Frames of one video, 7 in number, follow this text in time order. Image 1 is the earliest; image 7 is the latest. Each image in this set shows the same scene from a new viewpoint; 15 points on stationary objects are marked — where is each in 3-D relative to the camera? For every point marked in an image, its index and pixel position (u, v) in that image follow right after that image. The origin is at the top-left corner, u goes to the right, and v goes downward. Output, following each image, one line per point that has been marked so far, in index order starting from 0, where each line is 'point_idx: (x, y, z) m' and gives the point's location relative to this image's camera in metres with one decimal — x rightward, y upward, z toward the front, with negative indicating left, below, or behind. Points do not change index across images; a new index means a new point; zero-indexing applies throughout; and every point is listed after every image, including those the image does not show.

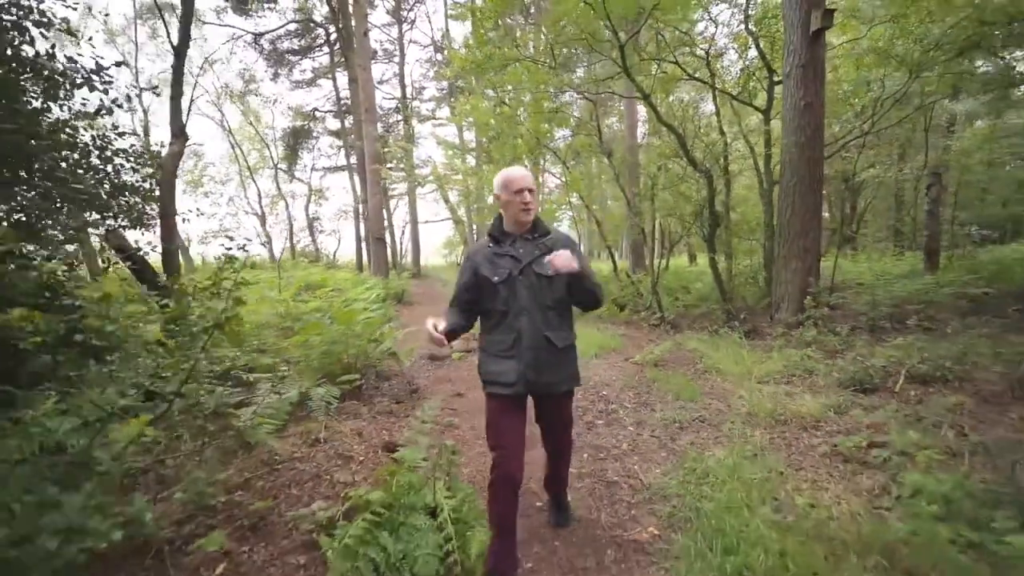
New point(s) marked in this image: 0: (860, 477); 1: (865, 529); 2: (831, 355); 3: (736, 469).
0: (+2.3, -1.2, +3.3) m
1: (+1.9, -1.2, +2.6) m
2: (+3.9, -0.8, +6.1) m
3: (+1.6, -1.3, +3.5) m
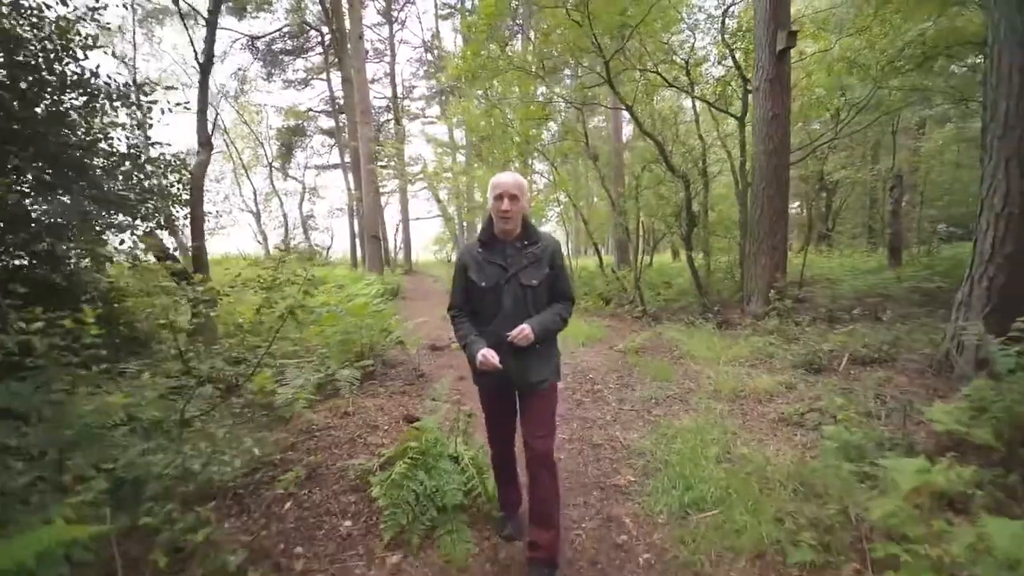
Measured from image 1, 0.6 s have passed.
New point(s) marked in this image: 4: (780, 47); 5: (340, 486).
0: (+2.3, -1.2, +4.1) m
1: (+1.9, -1.2, +3.4) m
2: (+3.9, -0.7, +6.9) m
3: (+1.6, -1.2, +4.2) m
4: (+4.6, +4.1, +8.6) m
5: (-1.2, -1.3, +3.5) m
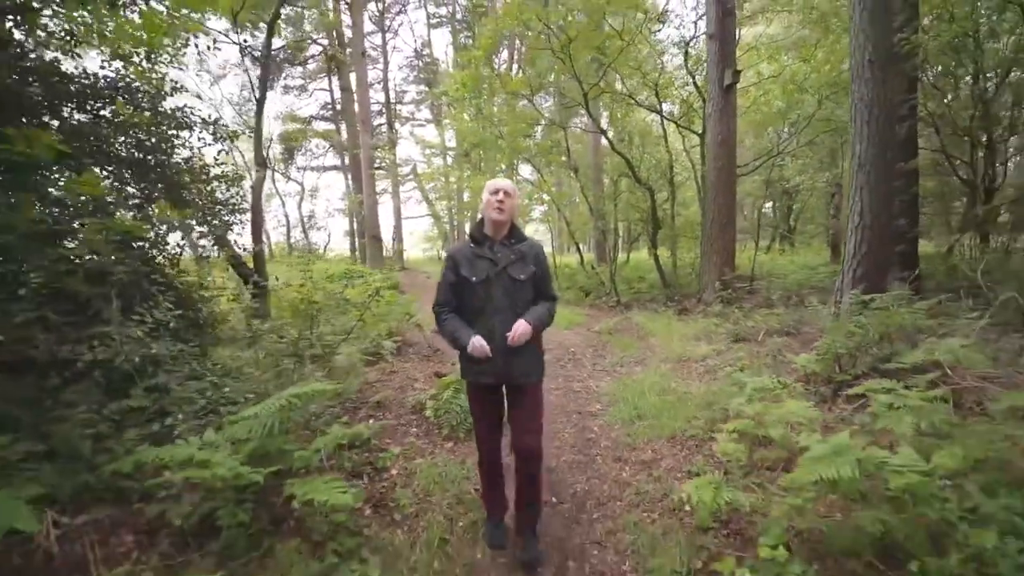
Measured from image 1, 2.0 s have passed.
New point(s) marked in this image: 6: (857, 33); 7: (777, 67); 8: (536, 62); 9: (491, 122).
0: (+2.4, -1.0, +5.9) m
1: (+2.0, -1.1, +5.2) m
2: (+3.8, -0.5, +8.7) m
3: (+1.6, -1.1, +6.0) m
4: (+4.5, +4.3, +10.4) m
5: (-1.1, -1.2, +5.2) m
6: (+4.3, +3.2, +6.1) m
7: (+8.0, +6.7, +15.0) m
8: (+0.7, +6.1, +13.1) m
9: (-0.7, +4.9, +14.5) m
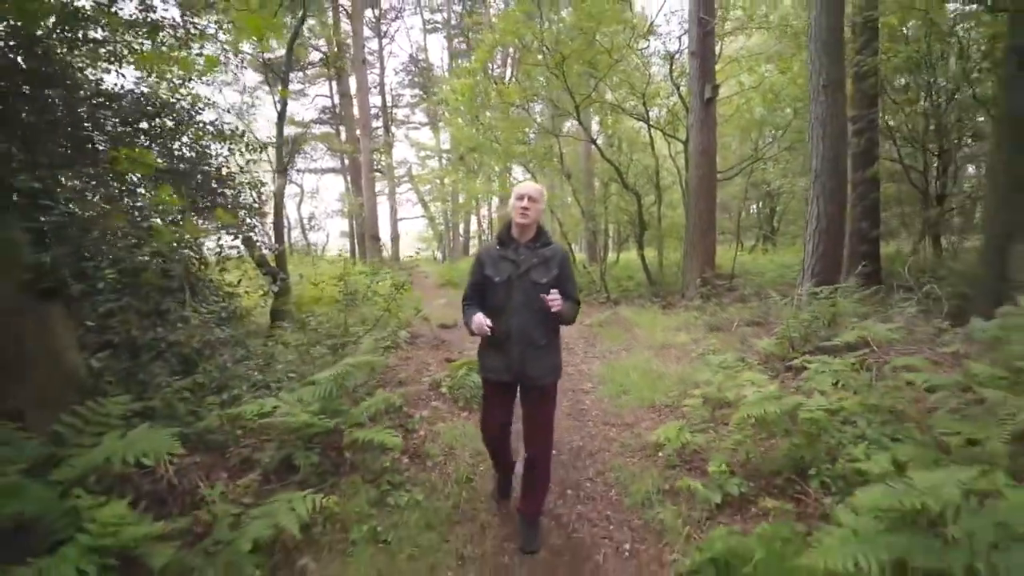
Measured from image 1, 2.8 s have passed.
0: (+2.4, -1.0, +6.8) m
1: (+2.0, -1.0, +6.1) m
2: (+3.8, -0.5, +9.7) m
3: (+1.7, -1.0, +6.9) m
4: (+4.4, +4.4, +11.4) m
5: (-1.1, -1.2, +6.0) m
6: (+4.3, +3.2, +7.0) m
7: (+7.9, +6.7, +16.0) m
8: (+0.5, +6.2, +14.0) m
9: (-0.8, +4.9, +15.3) m
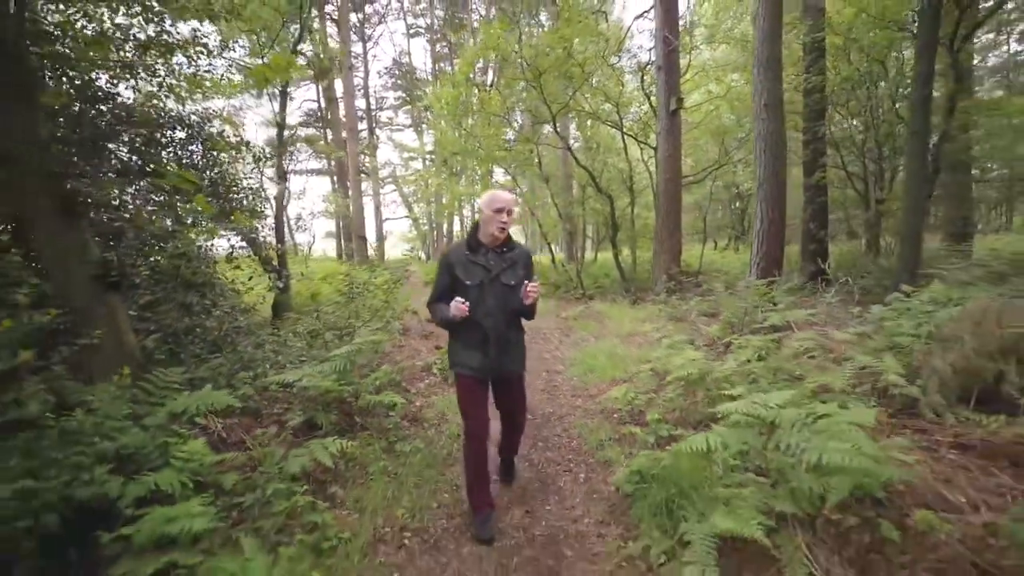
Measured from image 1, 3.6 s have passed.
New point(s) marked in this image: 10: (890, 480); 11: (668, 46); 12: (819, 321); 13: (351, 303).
0: (+2.1, -0.9, +7.8) m
1: (+1.8, -0.9, +7.0) m
2: (+3.4, -0.4, +10.7) m
3: (+1.4, -0.9, +7.9) m
4: (+4.0, +4.5, +12.4) m
5: (-1.3, -1.1, +6.9) m
6: (+4.0, +3.3, +8.1) m
7: (+7.2, +6.9, +17.1) m
8: (0.0, +6.3, +14.9) m
9: (-1.4, +5.0, +16.2) m
10: (+2.0, -1.0, +2.6) m
11: (+3.9, +6.0, +12.3) m
12: (+3.6, -0.4, +5.9) m
13: (-2.8, -0.3, +8.7) m
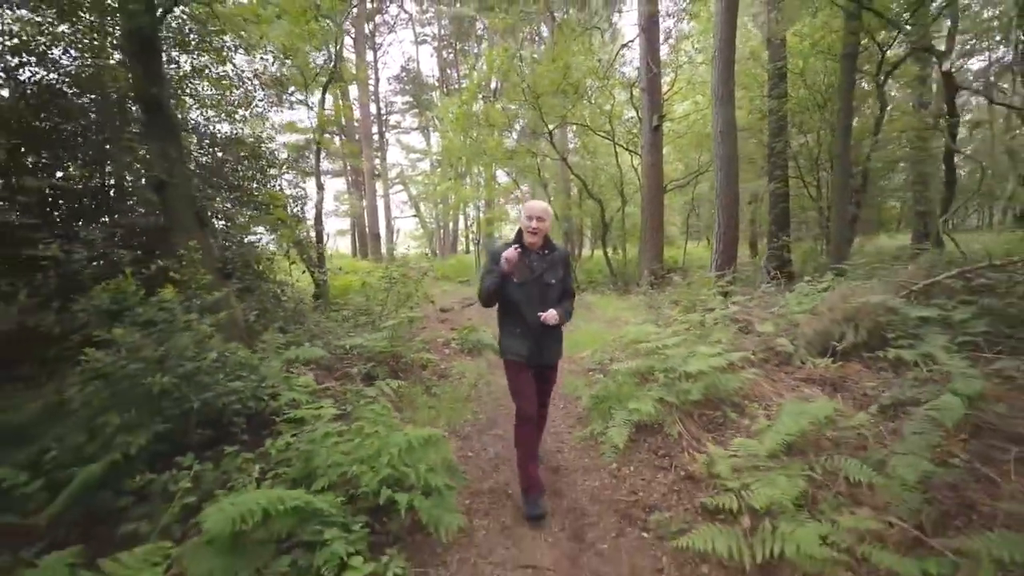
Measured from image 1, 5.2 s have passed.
0: (+2.2, -0.7, +9.6) m
1: (+1.8, -0.8, +8.9) m
2: (+3.5, -0.2, +12.5) m
3: (+1.4, -0.8, +9.7) m
4: (+4.1, +4.7, +14.2) m
5: (-1.3, -0.9, +8.7) m
6: (+4.0, +3.5, +9.9) m
7: (+7.3, +7.1, +18.9) m
8: (+0.1, +6.5, +16.7) m
9: (-1.3, +5.2, +18.0) m
10: (+2.0, -0.9, +4.5) m
11: (+3.9, +6.2, +14.1) m
12: (+3.6, -0.3, +7.7) m
13: (-2.8, -0.1, +10.5) m
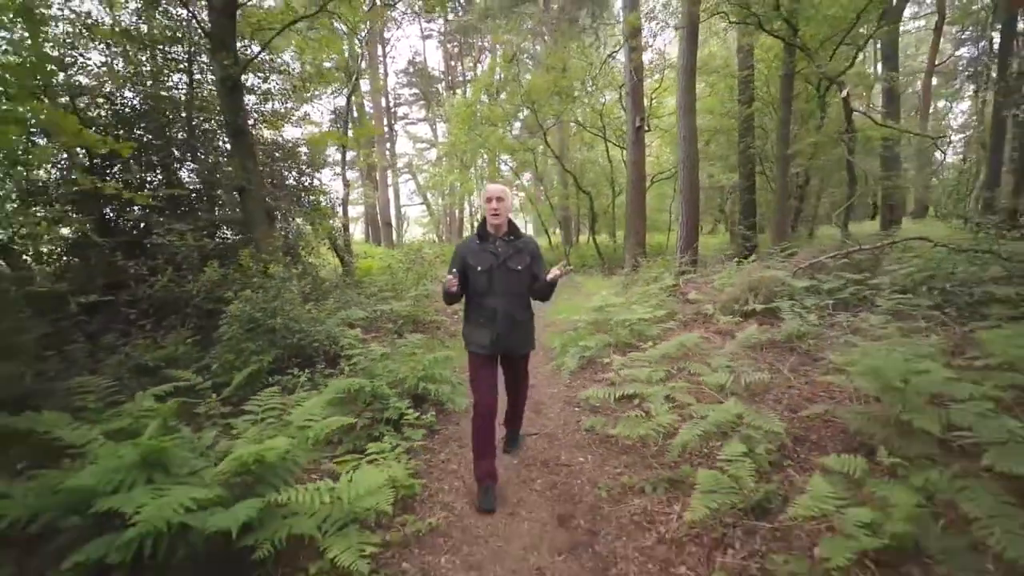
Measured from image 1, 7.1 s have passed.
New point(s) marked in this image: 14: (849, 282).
0: (+2.1, -0.3, +11.6) m
1: (+1.7, -0.3, +10.9) m
2: (+3.4, +0.3, +14.5) m
3: (+1.4, -0.3, +11.7) m
4: (+4.0, +5.2, +16.0) m
5: (-1.4, -0.5, +10.8) m
6: (+4.0, +4.0, +11.7) m
7: (+7.3, +7.8, +20.6) m
8: (+0.1, +7.1, +18.5) m
9: (-1.3, +5.9, +19.9) m
10: (+1.9, -0.6, +6.5) m
11: (+3.9, +6.8, +15.9) m
12: (+3.5, +0.1, +9.7) m
13: (-2.8, +0.4, +12.5) m
14: (+4.9, +0.1, +7.3) m
